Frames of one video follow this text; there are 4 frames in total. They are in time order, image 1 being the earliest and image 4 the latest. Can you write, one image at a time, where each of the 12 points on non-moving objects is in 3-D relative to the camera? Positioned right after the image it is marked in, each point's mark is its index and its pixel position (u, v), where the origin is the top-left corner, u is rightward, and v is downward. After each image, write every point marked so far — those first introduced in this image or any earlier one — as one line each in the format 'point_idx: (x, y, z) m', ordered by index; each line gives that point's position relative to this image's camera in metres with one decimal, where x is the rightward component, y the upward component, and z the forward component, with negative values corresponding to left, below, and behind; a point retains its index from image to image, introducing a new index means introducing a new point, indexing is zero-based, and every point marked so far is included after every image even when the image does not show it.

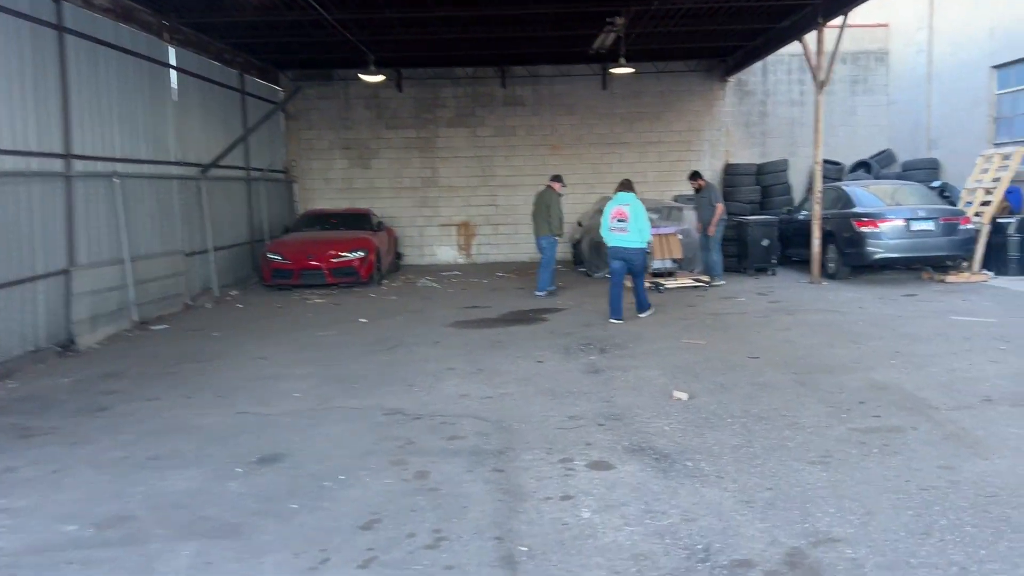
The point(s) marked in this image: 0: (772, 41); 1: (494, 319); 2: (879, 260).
0: (+4.2, +4.0, +13.5) m
1: (-0.2, -0.4, +9.9) m
2: (+5.1, +0.4, +11.7) m
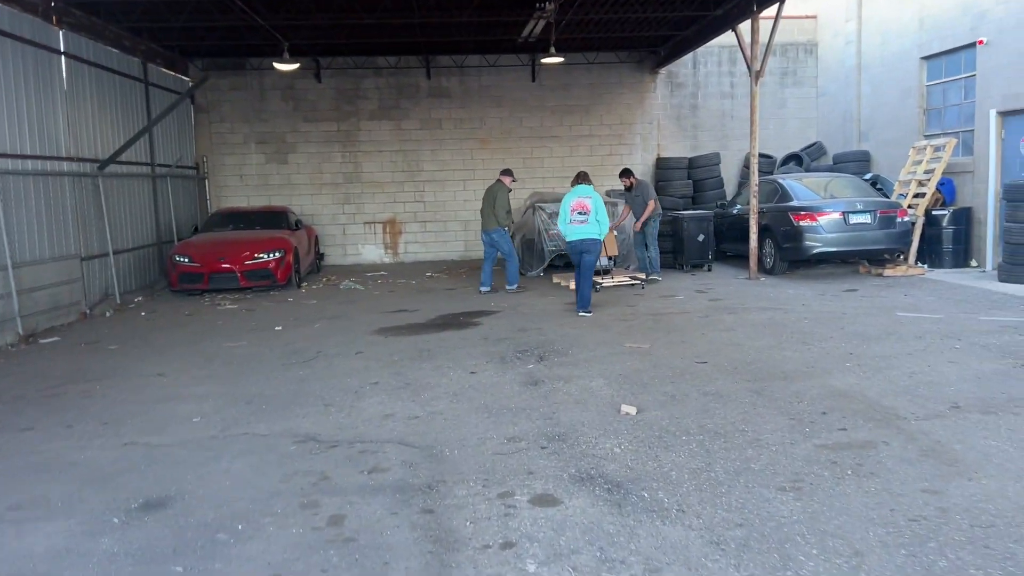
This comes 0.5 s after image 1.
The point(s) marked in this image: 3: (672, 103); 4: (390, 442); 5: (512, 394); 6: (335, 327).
0: (+3.0, +4.0, +13.2) m
1: (-1.0, -0.4, +9.2) m
2: (+4.1, +0.4, +11.4) m
3: (+3.2, +3.7, +17.0) m
4: (-0.7, -0.9, +5.1) m
5: (0.0, -0.8, +6.1) m
6: (-1.9, -0.4, +9.3) m
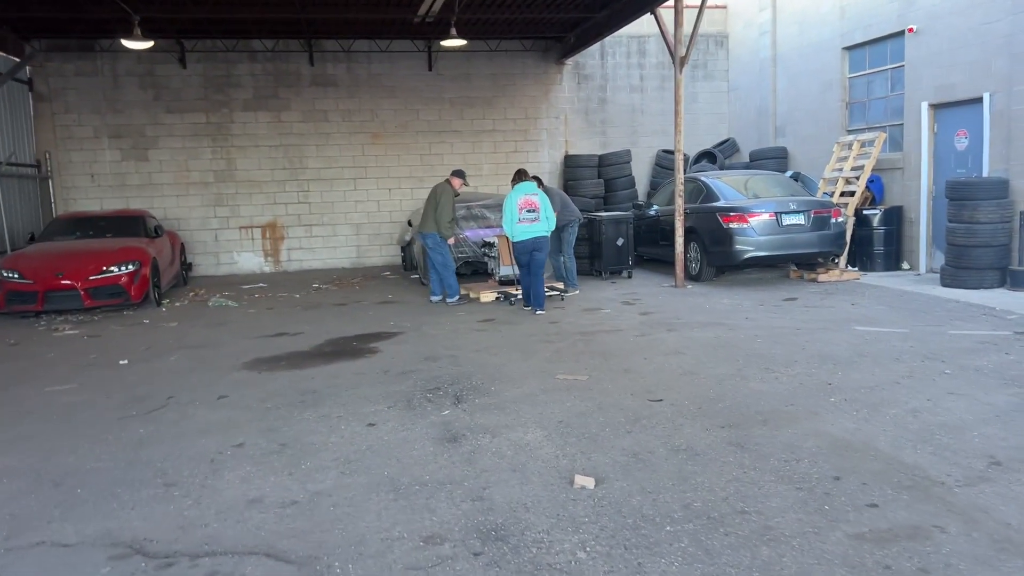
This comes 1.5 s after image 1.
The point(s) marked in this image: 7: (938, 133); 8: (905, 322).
0: (+1.5, +3.9, +12.0) m
1: (-1.8, -0.6, +7.6) m
2: (+2.9, +0.4, +10.4) m
3: (+1.3, +3.6, +15.9) m
4: (-1.1, -1.1, +3.5) m
5: (-0.5, -0.9, +4.6) m
6: (-2.8, -0.6, +7.5) m
7: (+5.4, +2.0, +10.7) m
8: (+3.6, -0.3, +7.8) m
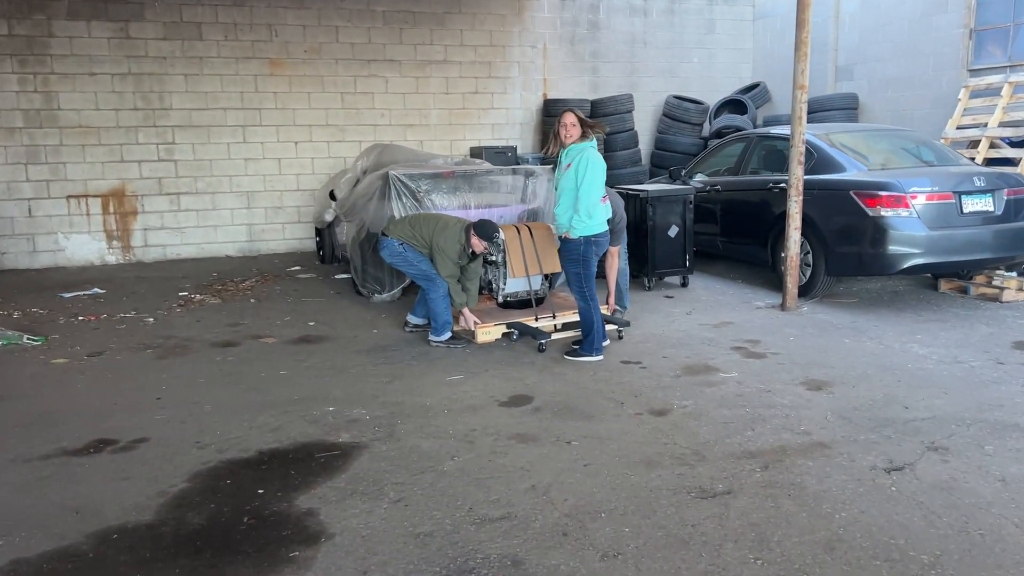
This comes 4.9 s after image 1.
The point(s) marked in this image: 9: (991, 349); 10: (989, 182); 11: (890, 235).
0: (+1.4, +3.8, +7.7) m
1: (-1.4, -0.9, +3.1) m
2: (+3.0, +0.2, +6.5) m
3: (+0.7, +3.7, +11.5) m
4: (-0.1, -1.7, -0.8) m
5: (+0.4, -1.4, +0.4) m
6: (-2.3, -1.0, +2.9) m
7: (+5.4, +1.8, +7.0) m
8: (+4.0, -0.6, +4.0) m
9: (+3.1, -0.4, +5.4) m
10: (+3.7, +0.8, +6.5) m
11: (+2.9, +0.4, +6.4) m
